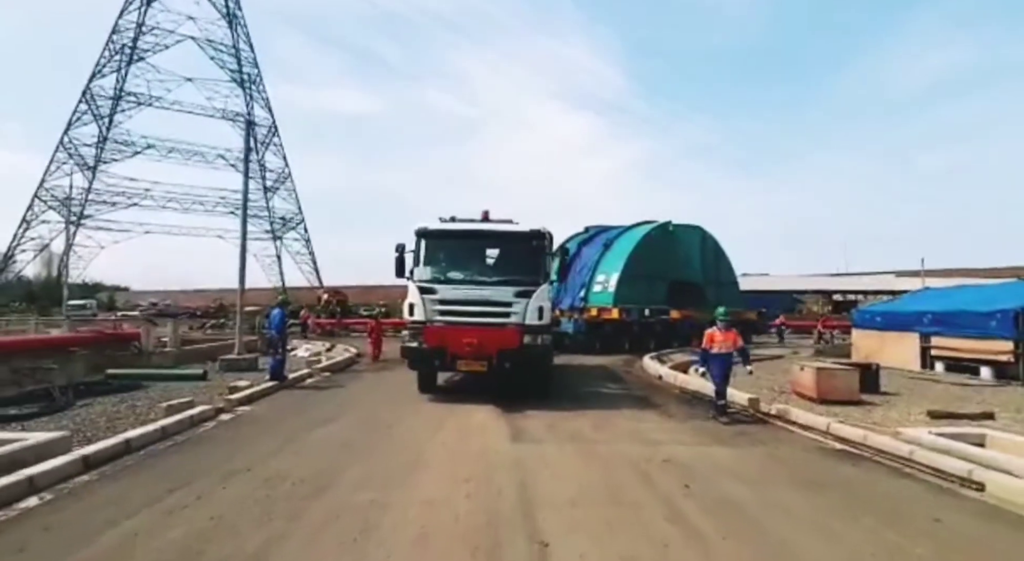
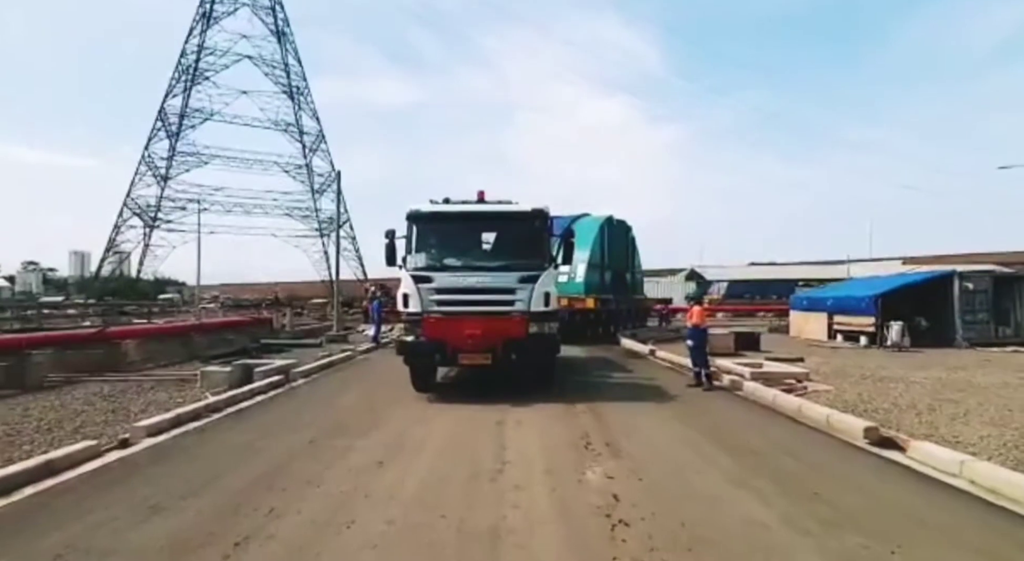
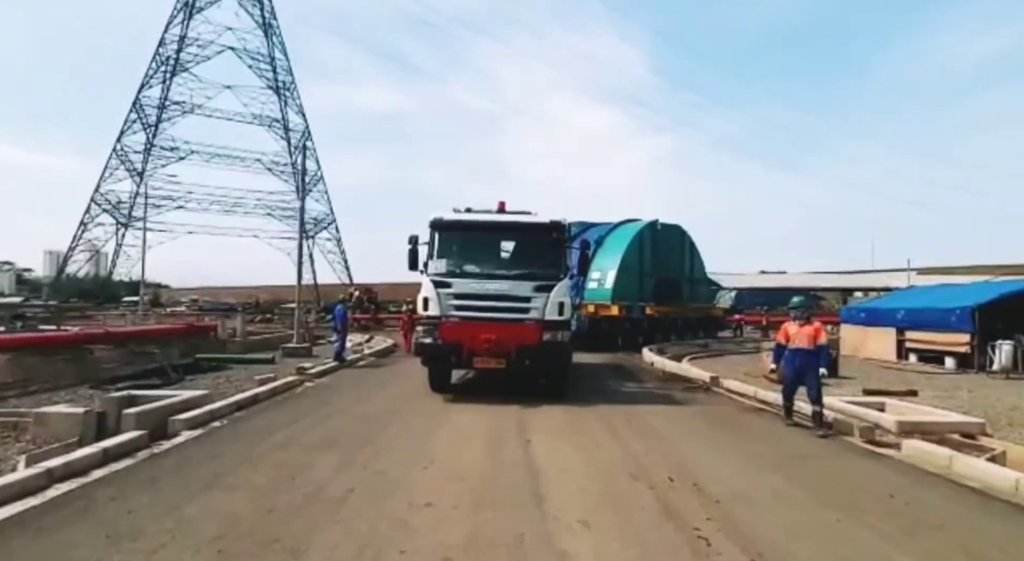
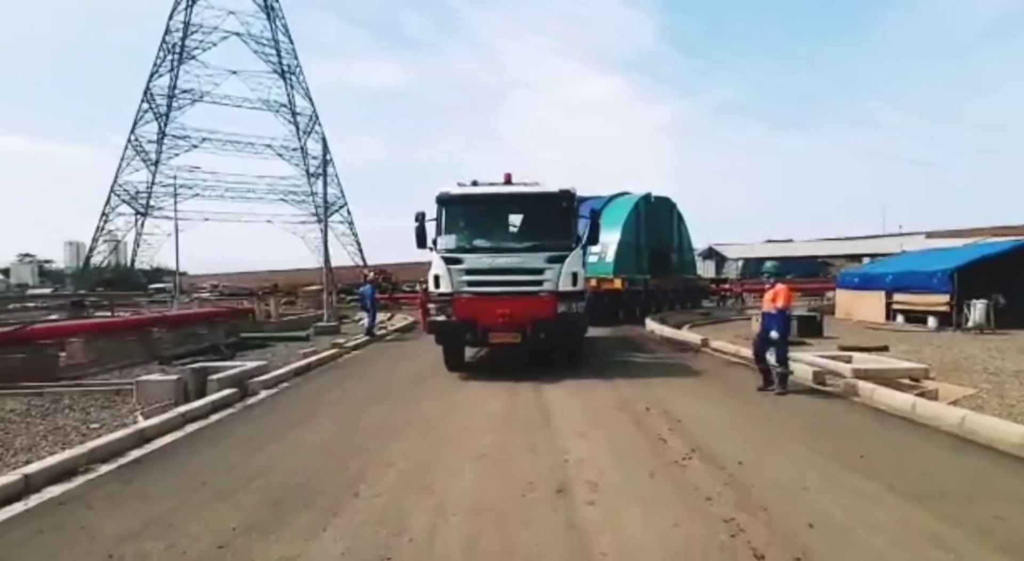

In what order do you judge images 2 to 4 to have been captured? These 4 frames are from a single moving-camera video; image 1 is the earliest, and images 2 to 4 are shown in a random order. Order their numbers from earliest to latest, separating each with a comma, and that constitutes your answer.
3, 4, 2
